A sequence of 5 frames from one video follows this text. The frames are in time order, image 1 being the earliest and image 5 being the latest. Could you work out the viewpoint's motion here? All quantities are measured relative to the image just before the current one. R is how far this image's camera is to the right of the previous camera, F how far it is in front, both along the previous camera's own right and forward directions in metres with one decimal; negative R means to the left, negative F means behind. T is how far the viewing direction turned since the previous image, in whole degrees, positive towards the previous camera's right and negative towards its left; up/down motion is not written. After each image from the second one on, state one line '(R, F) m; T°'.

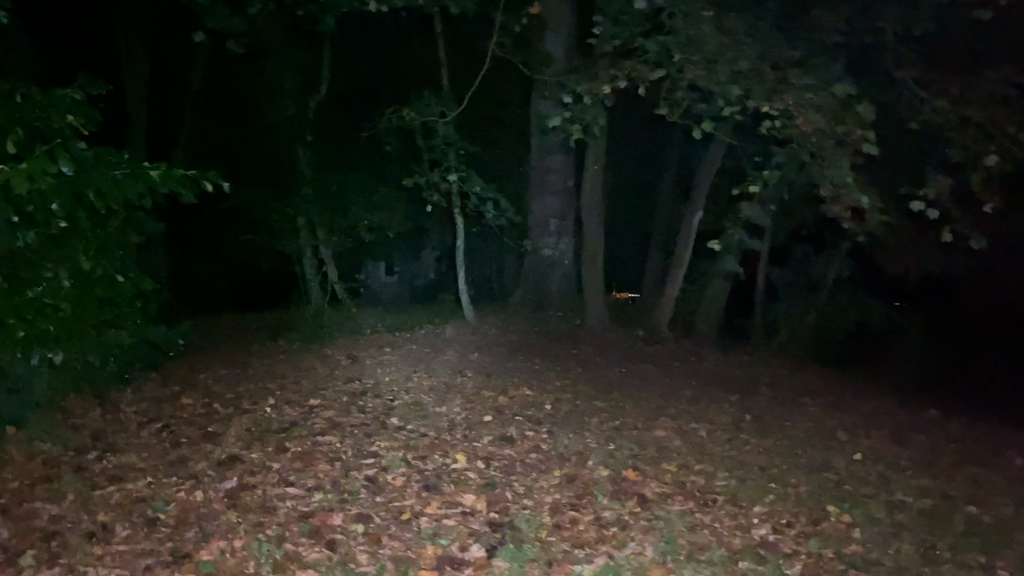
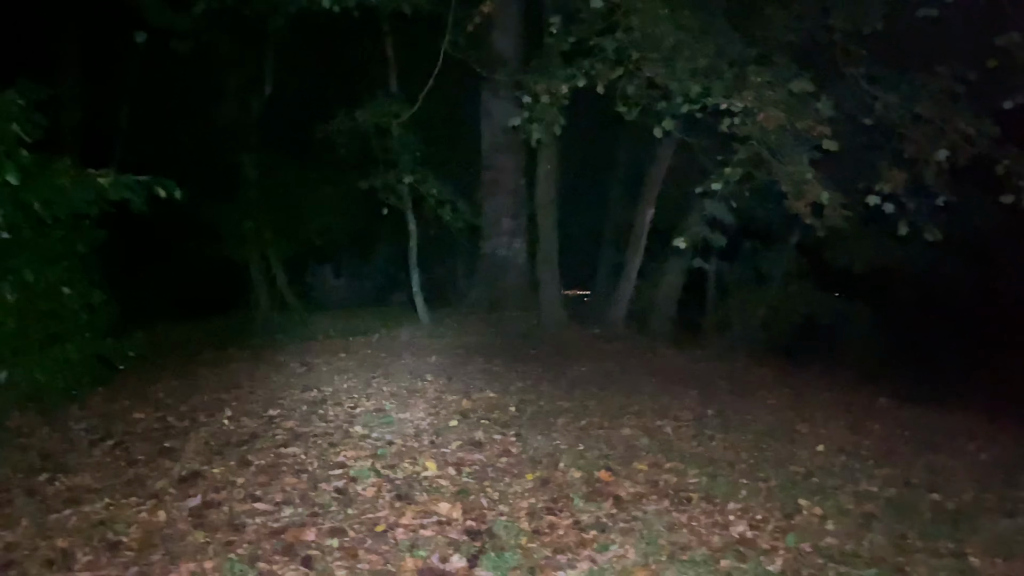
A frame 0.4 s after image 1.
(-0.2, +0.1) m; +4°
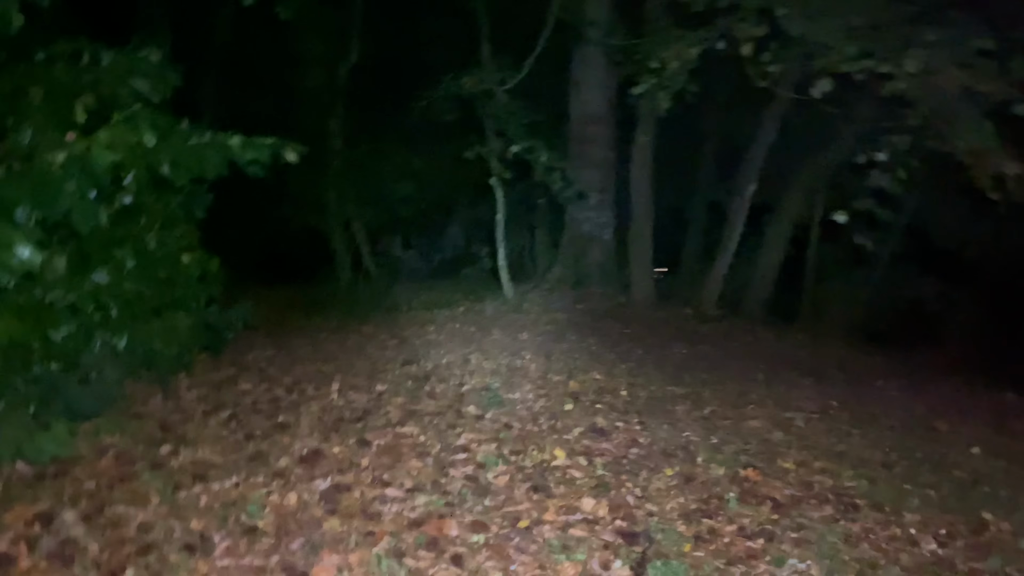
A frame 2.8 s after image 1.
(-0.7, +0.5) m; -4°
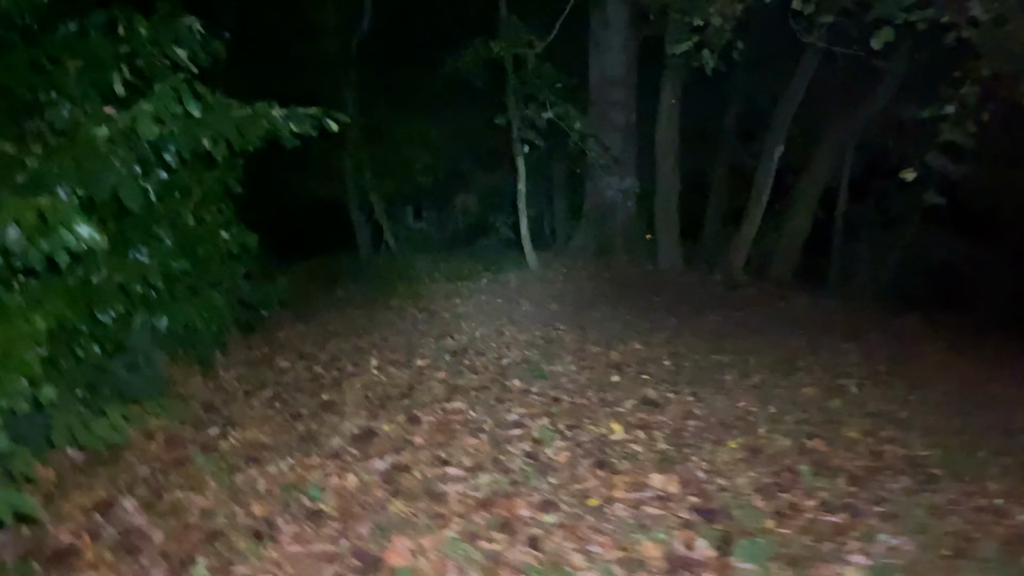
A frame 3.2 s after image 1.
(-0.4, +0.2) m; -1°
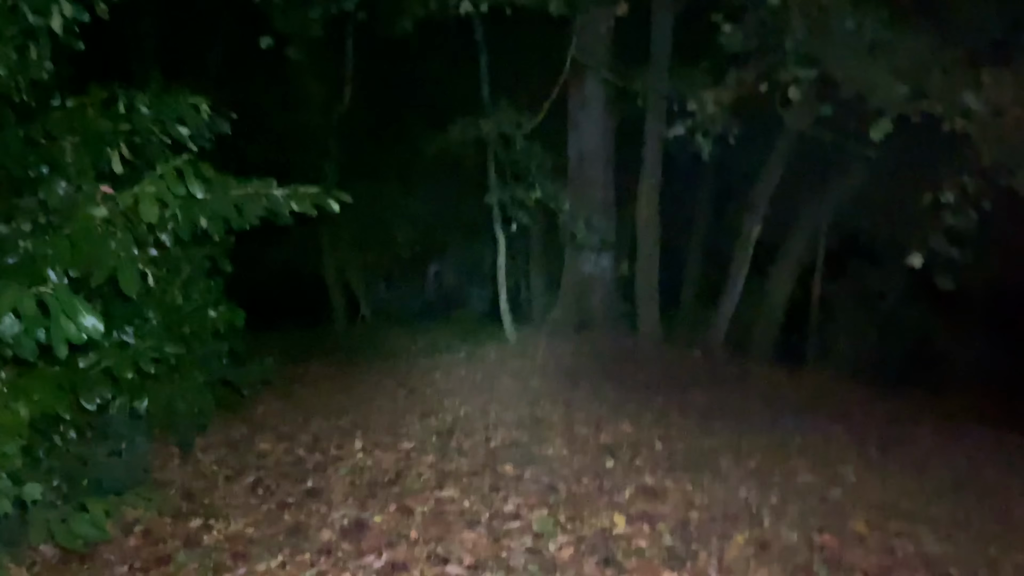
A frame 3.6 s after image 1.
(-0.3, +0.1) m; +2°
